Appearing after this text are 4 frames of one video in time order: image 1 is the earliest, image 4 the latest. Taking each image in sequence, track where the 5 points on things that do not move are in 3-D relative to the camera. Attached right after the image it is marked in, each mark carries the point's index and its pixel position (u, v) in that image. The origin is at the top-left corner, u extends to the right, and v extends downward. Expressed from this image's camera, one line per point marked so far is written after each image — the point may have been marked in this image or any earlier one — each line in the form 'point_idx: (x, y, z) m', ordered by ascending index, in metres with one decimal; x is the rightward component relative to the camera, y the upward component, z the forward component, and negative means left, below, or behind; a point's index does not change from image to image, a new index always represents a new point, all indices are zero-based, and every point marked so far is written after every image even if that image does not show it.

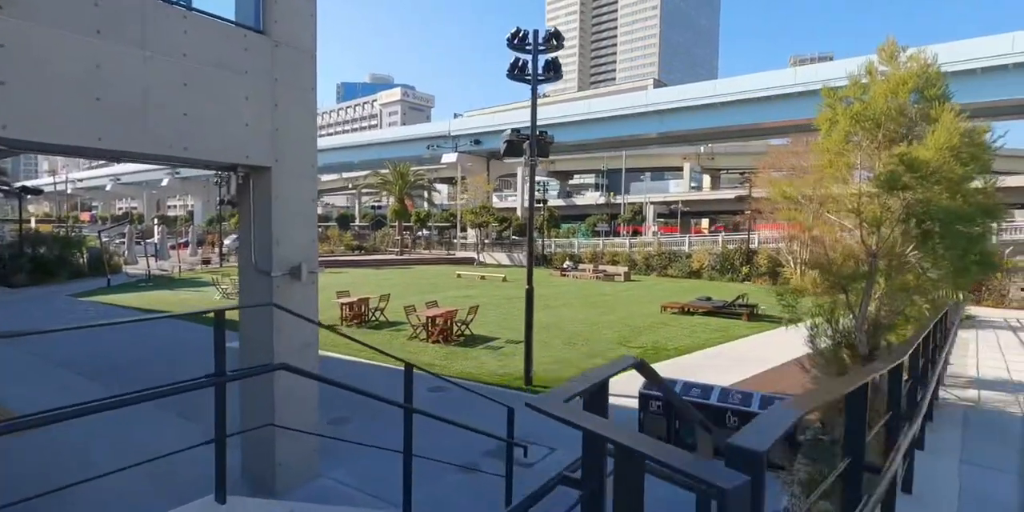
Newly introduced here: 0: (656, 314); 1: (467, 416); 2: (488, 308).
0: (+5.0, -2.1, +18.8) m
1: (-0.8, -2.7, +8.8) m
2: (-0.9, -1.9, +19.8) m
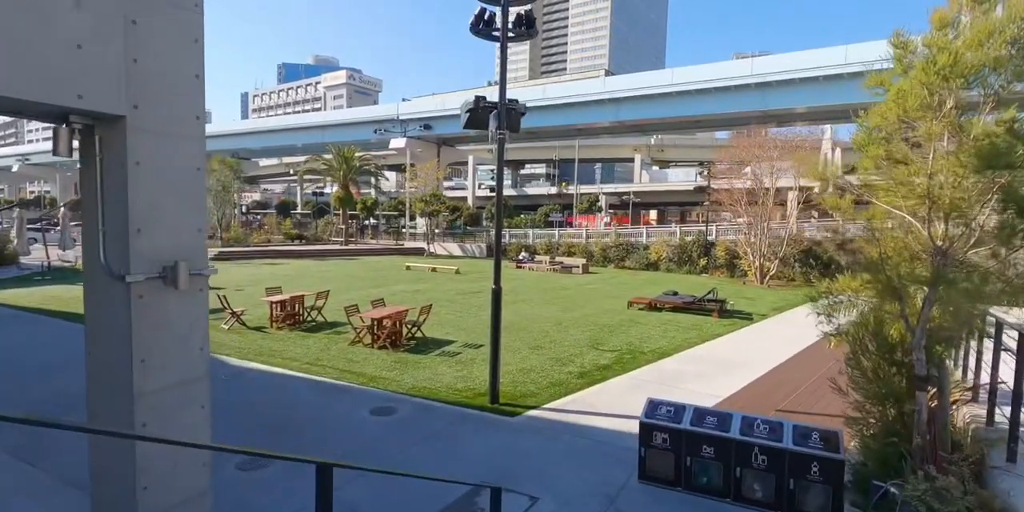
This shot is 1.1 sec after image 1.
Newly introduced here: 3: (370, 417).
0: (+3.6, -1.8, +17.5) m
1: (-1.3, -2.6, +7.0) m
2: (-2.4, -1.6, +18.0) m
3: (-2.1, -2.5, +8.1) m
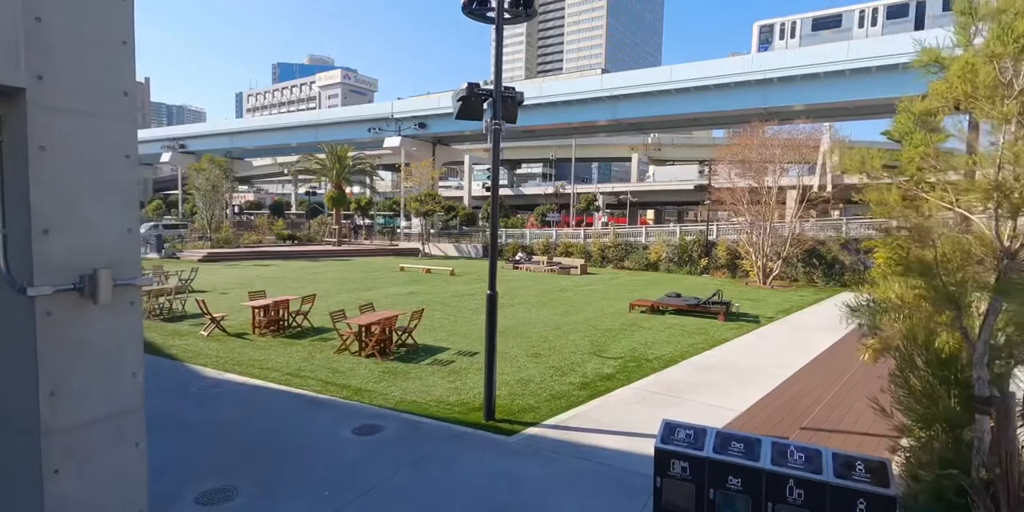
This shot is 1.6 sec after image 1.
0: (+3.5, -1.8, +16.8) m
1: (-1.3, -2.6, +6.3) m
2: (-2.5, -1.7, +17.2) m
3: (-2.2, -2.5, +7.3) m
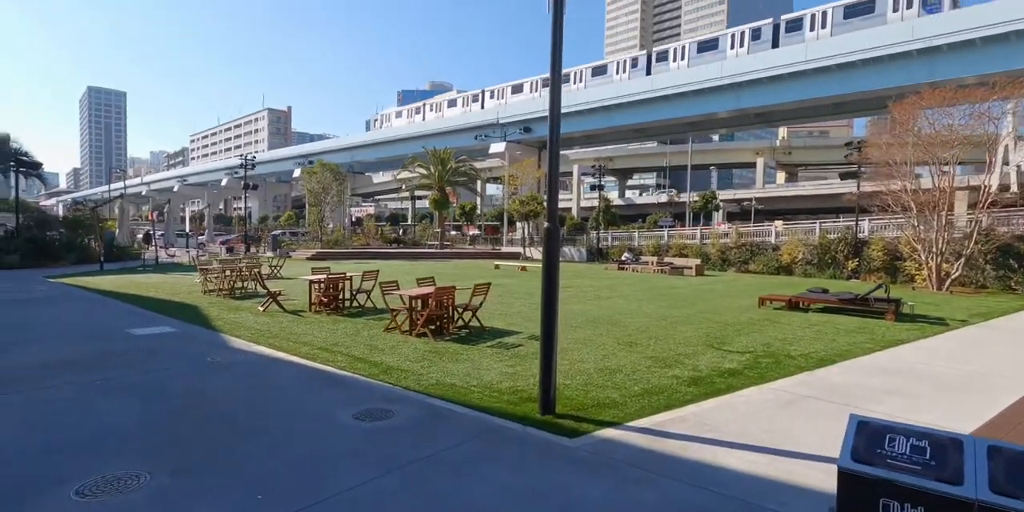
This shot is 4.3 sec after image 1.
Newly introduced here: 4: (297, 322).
0: (+6.0, -1.4, +13.4) m
1: (-0.9, -1.7, +4.0) m
2: (+0.2, -1.1, +15.0) m
3: (-1.6, -1.6, +5.2) m
4: (-4.2, -1.3, +10.5) m
